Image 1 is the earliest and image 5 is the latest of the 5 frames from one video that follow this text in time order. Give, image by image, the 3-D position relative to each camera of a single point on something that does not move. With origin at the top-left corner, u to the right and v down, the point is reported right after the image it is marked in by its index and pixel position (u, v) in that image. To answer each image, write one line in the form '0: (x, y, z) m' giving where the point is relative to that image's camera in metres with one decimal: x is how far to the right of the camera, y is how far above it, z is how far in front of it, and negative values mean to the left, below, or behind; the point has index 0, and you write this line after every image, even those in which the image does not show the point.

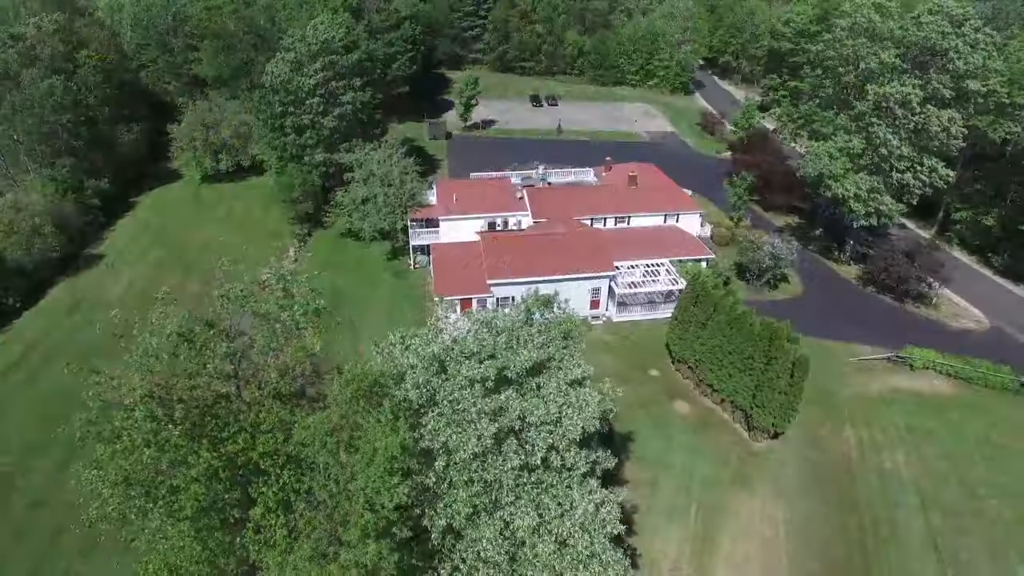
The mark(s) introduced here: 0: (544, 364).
0: (+0.9, -2.0, +17.0) m
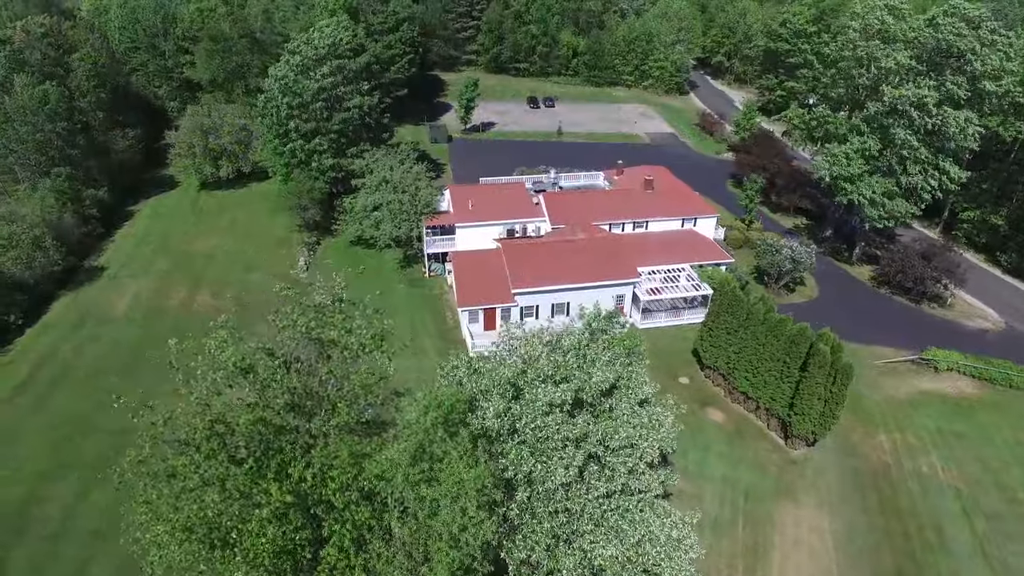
0: (+2.7, -2.5, +16.4) m
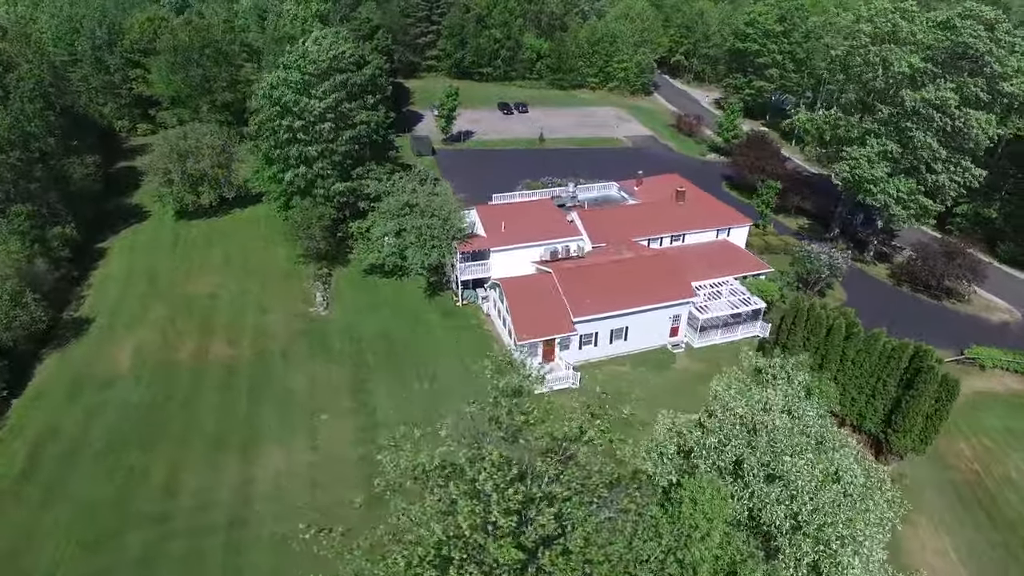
0: (+7.5, -3.6, +14.9) m
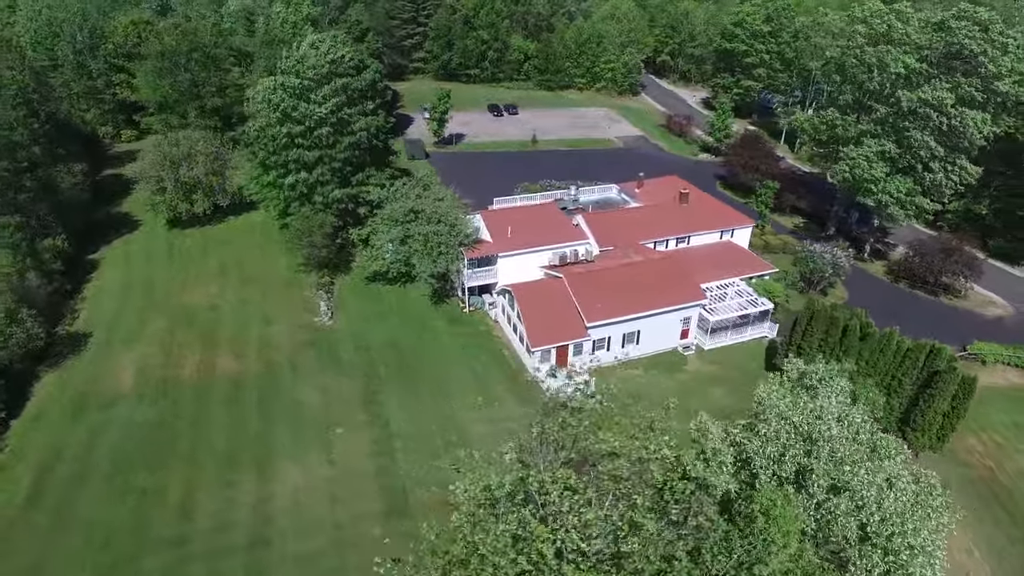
0: (+8.7, -3.8, +14.8) m
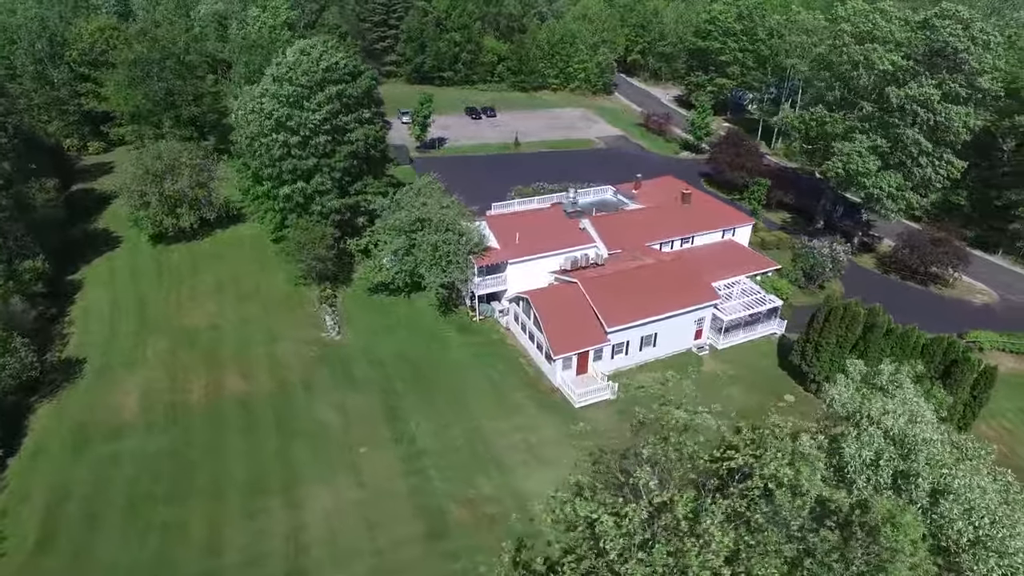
0: (+10.6, -3.8, +14.9) m
